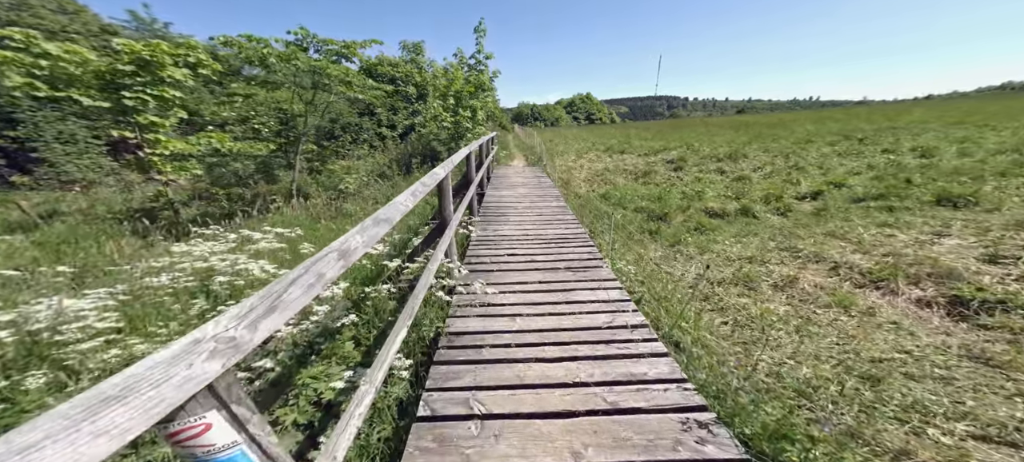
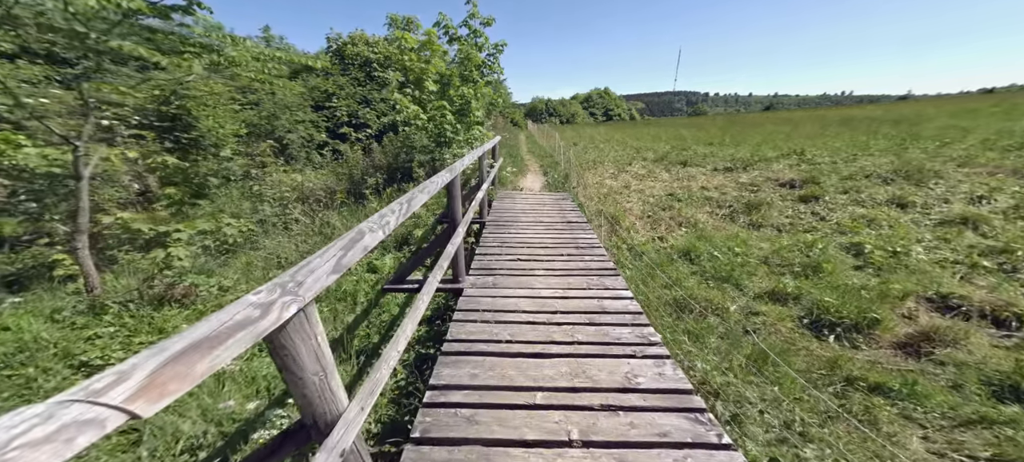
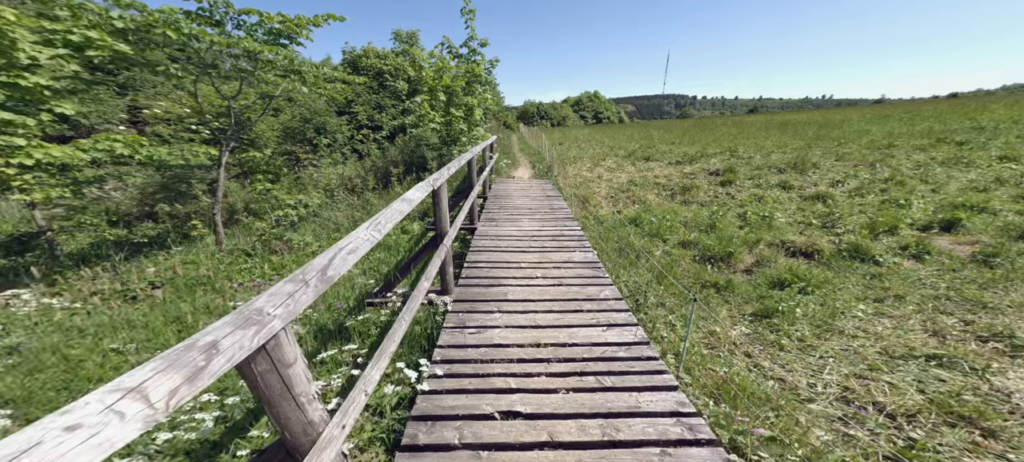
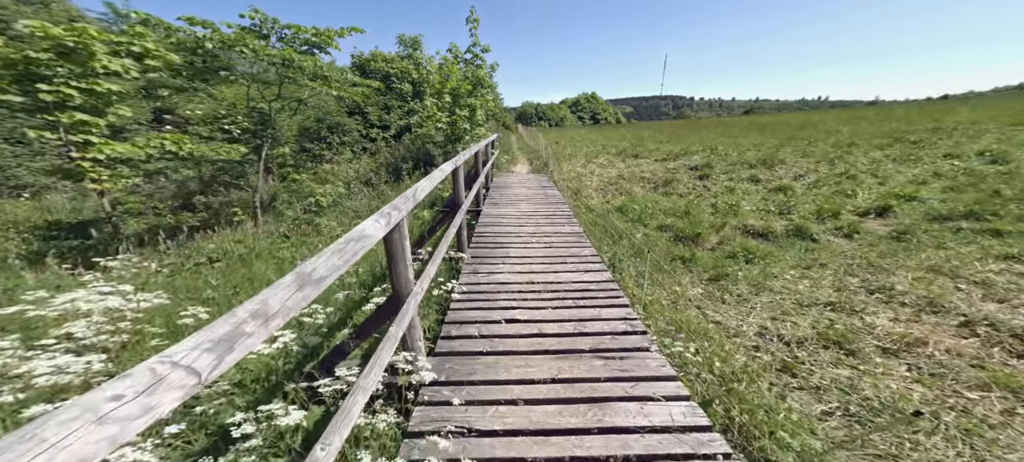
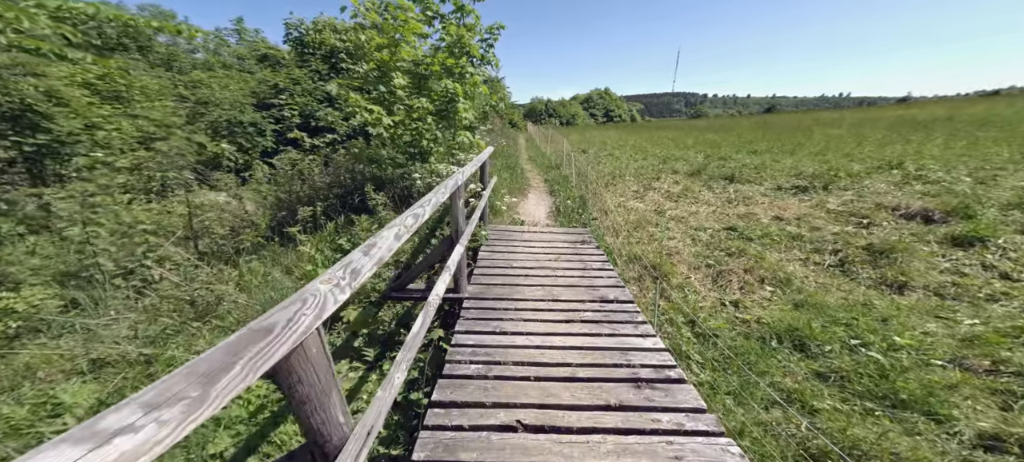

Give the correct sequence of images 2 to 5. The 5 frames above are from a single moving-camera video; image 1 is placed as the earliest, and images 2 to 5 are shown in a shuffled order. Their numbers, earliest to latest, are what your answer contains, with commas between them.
4, 3, 2, 5
